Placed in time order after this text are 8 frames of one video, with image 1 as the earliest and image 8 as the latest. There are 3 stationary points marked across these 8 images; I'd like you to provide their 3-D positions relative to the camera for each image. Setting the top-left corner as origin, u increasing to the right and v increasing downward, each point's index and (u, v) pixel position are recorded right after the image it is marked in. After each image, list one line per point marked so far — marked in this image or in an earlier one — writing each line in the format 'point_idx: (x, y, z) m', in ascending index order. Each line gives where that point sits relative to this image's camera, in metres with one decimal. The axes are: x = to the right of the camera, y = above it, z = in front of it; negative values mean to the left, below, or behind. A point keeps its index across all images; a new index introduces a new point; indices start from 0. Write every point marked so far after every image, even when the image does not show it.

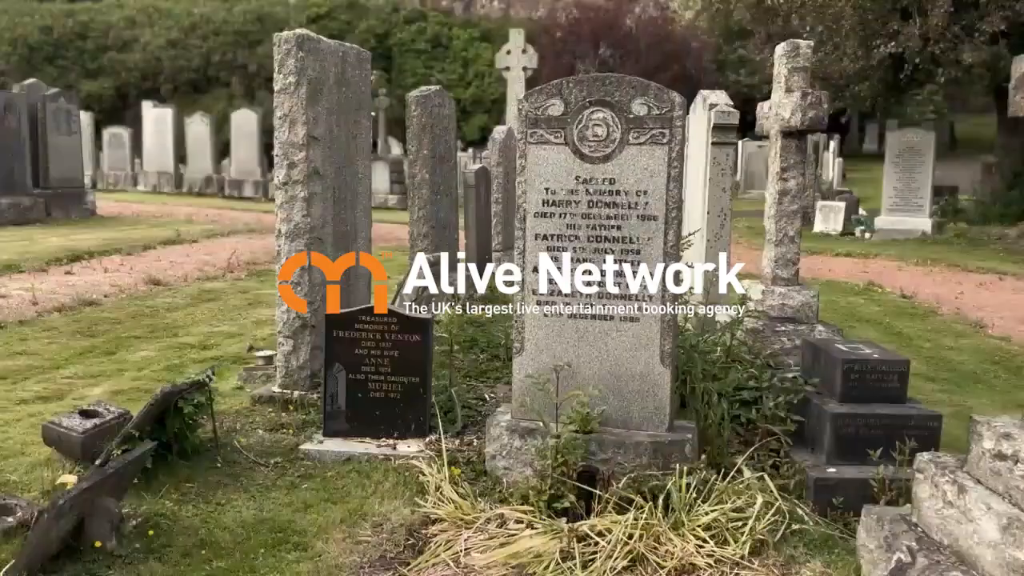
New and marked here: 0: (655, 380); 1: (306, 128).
0: (+0.9, -0.6, +4.2) m
1: (-1.7, +1.3, +5.2) m
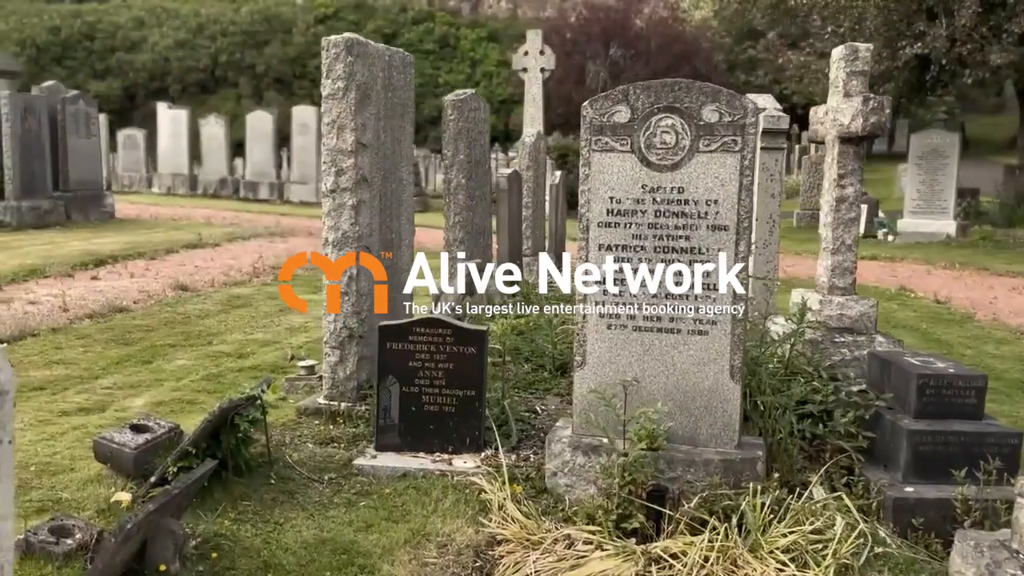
0: (+1.4, -0.7, +4.1) m
1: (-1.2, +1.2, +5.1) m
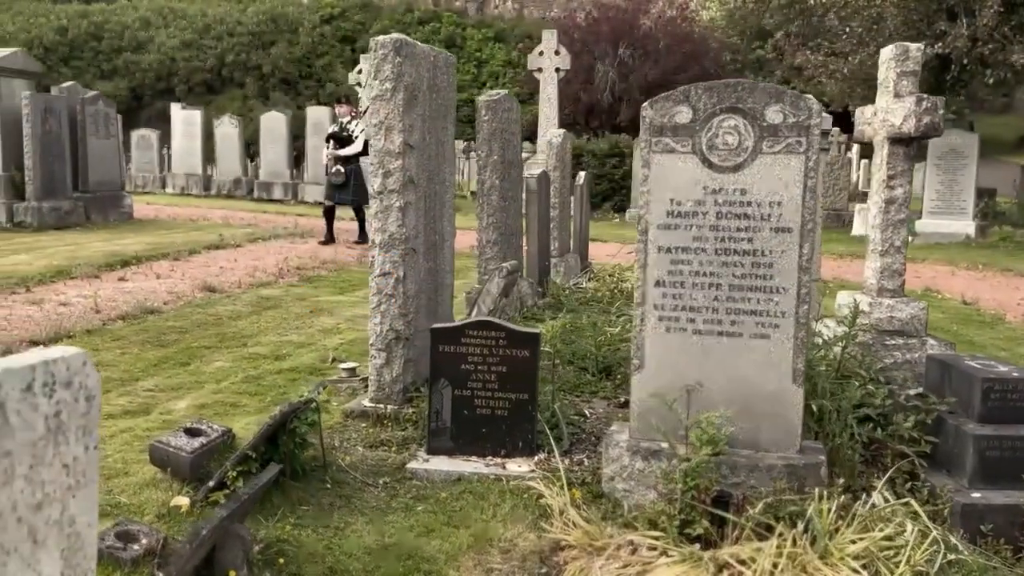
0: (+1.7, -0.7, +4.1) m
1: (-0.9, +1.2, +5.0) m
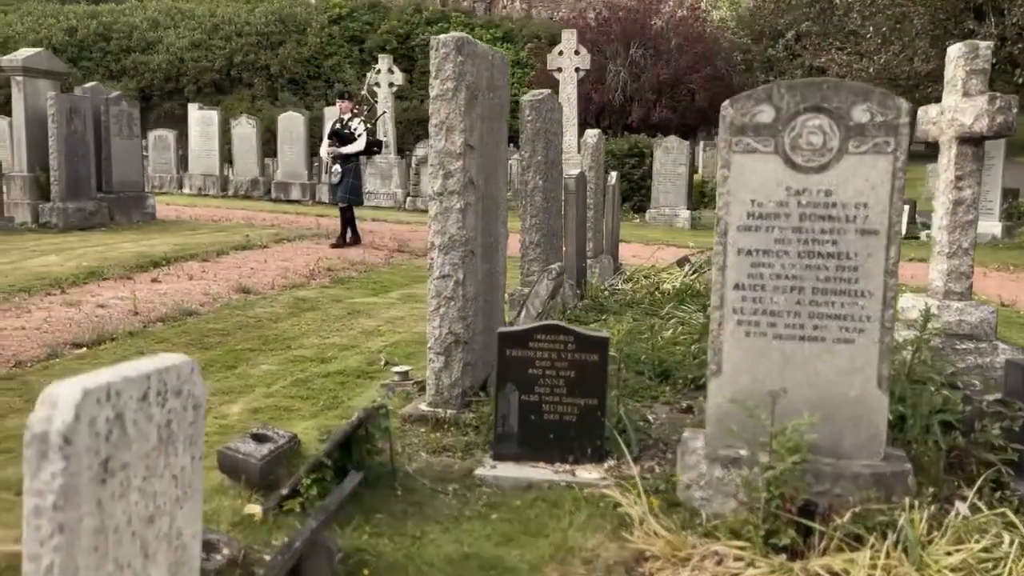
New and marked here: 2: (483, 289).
0: (+2.2, -0.7, +4.0) m
1: (-0.4, +1.2, +4.9) m
2: (-0.2, 0.0, +5.4) m
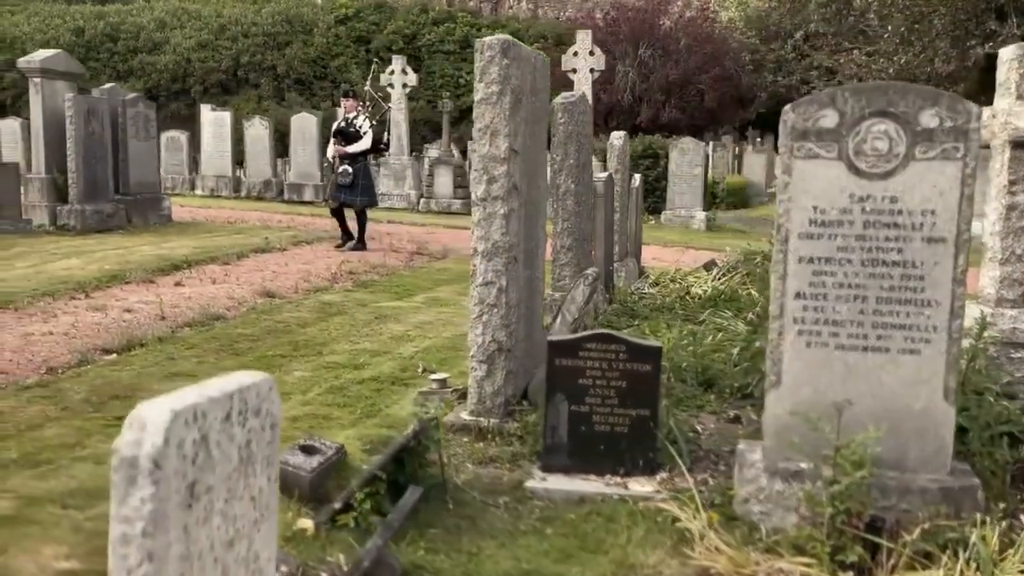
0: (+2.6, -0.8, +3.9) m
1: (0.0, +1.1, +4.9) m
2: (+0.1, -0.1, +5.3) m
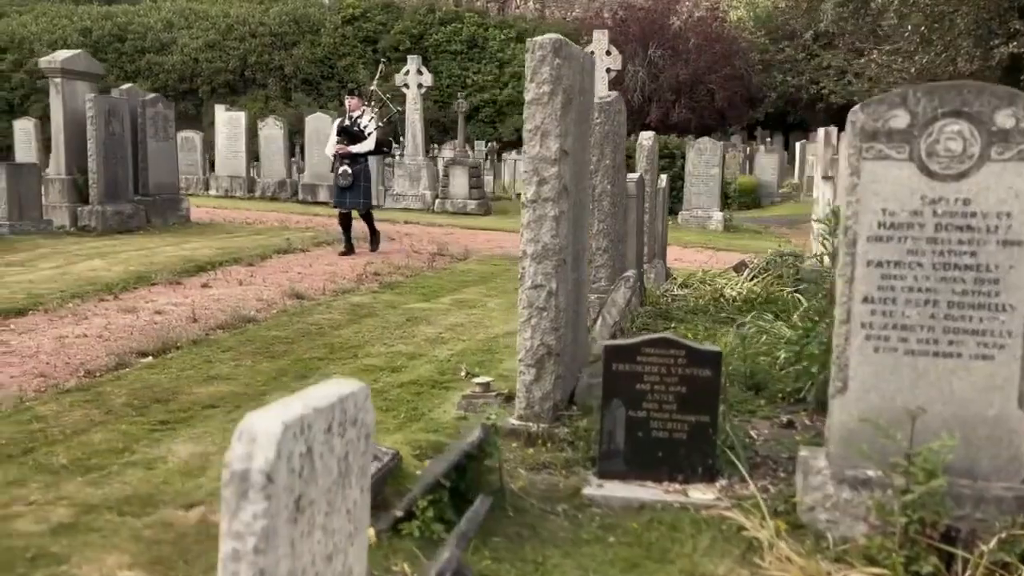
0: (+2.9, -0.8, +3.8) m
1: (+0.4, +1.1, +4.8) m
2: (+0.5, -0.1, +5.2) m
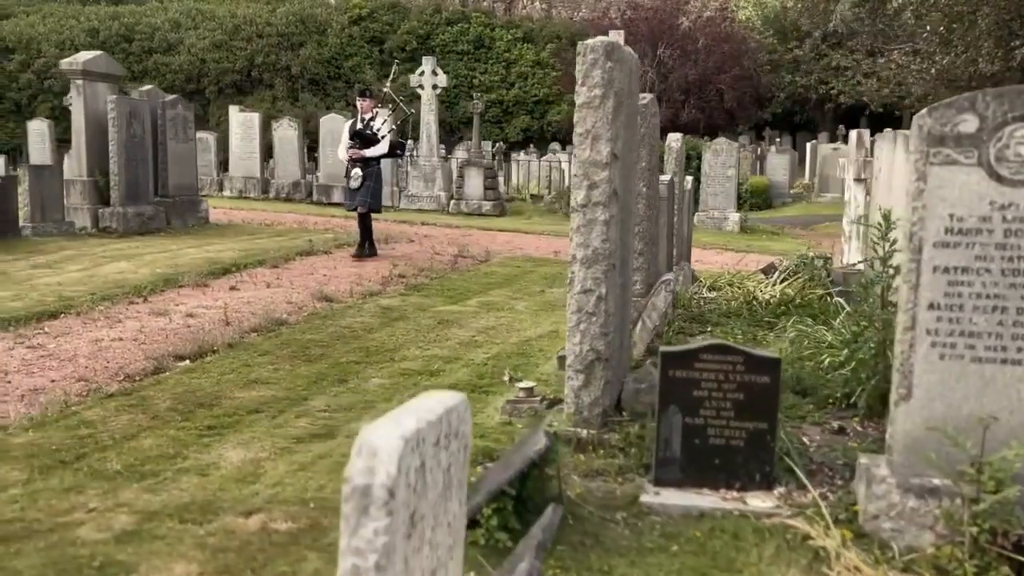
0: (+3.3, -0.8, +3.7) m
1: (+0.7, +1.1, +4.7) m
2: (+0.9, -0.1, +5.2) m
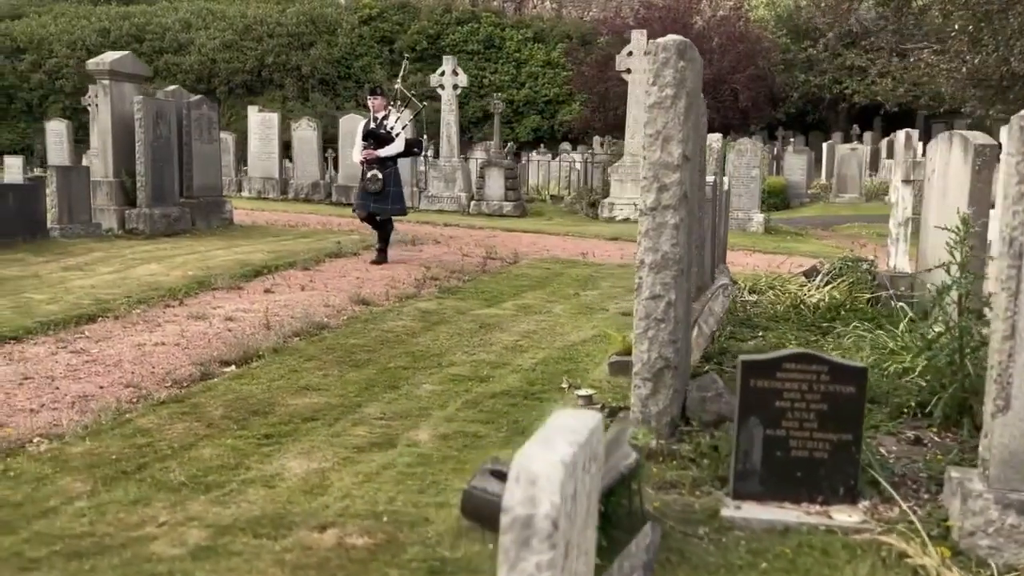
0: (+3.8, -0.9, +3.6) m
1: (+1.2, +1.0, +4.6) m
2: (+1.4, -0.2, +5.1) m
